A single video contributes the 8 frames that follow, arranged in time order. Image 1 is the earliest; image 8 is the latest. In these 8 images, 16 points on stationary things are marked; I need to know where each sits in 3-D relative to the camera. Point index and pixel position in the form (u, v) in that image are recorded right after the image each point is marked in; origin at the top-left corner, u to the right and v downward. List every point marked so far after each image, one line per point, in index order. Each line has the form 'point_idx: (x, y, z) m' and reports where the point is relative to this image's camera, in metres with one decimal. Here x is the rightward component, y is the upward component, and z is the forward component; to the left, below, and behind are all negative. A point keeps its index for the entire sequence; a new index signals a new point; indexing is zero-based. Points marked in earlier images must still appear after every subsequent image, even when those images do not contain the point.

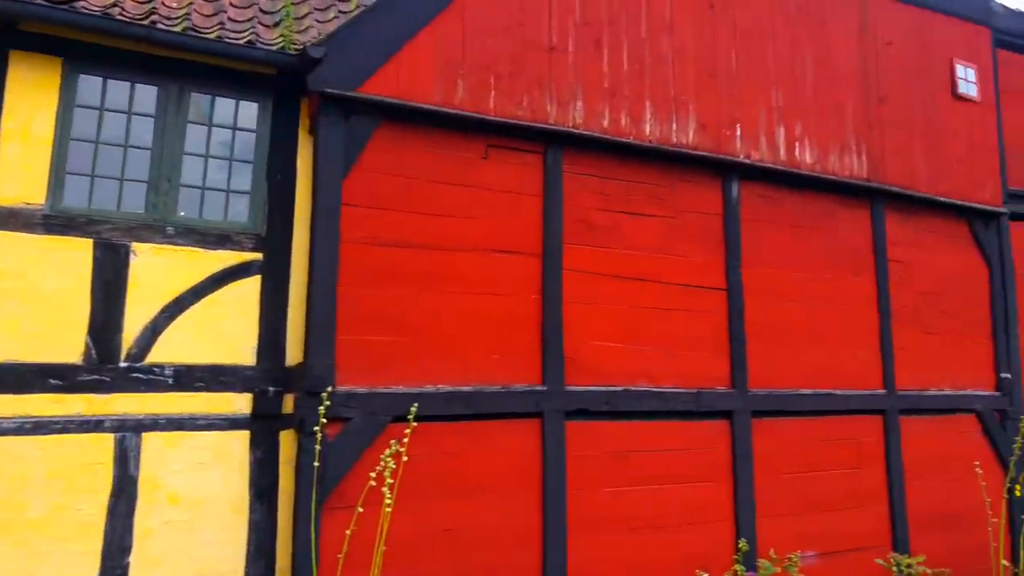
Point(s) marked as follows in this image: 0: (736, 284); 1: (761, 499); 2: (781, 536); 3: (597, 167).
0: (+1.6, 0.0, +5.5) m
1: (+1.8, -1.5, +5.4) m
2: (+1.9, -1.8, +5.4) m
3: (+0.6, +0.8, +5.0) m
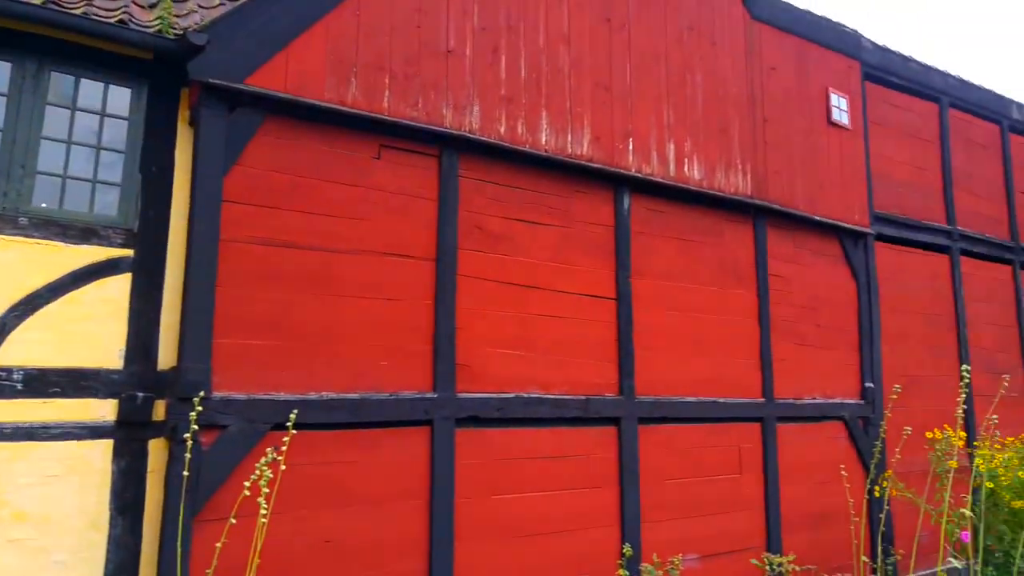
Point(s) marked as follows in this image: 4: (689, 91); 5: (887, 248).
0: (+0.9, 0.0, +5.6) m
1: (+1.0, -1.6, +5.5) m
2: (+1.1, -1.9, +5.6) m
3: (-0.1, +0.8, +5.0) m
4: (+1.5, +1.6, +6.2) m
5: (+3.9, +0.4, +7.8) m
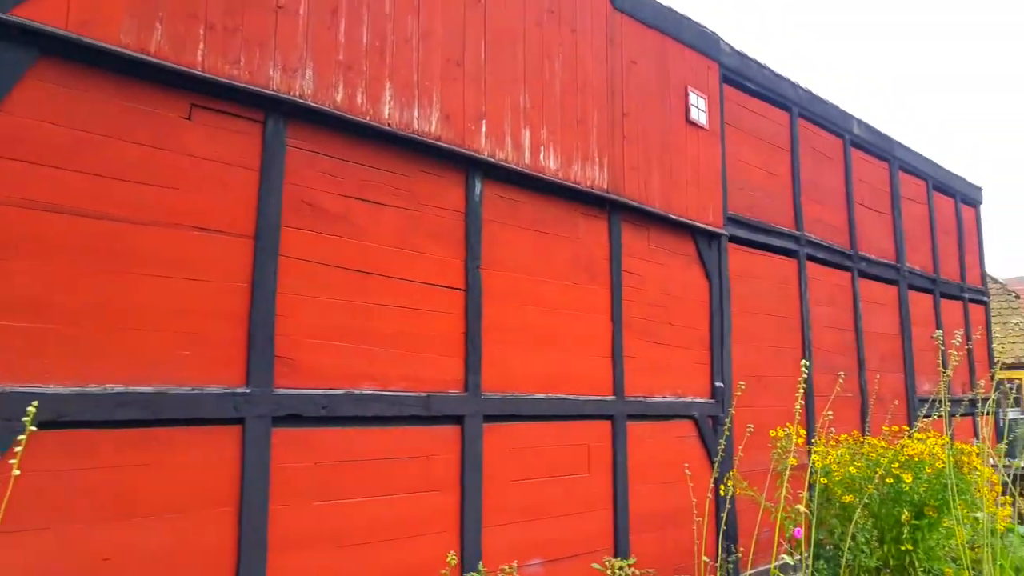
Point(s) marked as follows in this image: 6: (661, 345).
0: (-0.3, 0.0, +5.3) m
1: (-0.2, -1.5, +5.2) m
2: (0.0, -1.8, +5.3) m
3: (-1.1, +0.9, +4.5) m
4: (+0.3, +1.7, +6.0) m
5: (+2.4, +0.4, +7.9) m
6: (+1.4, -0.5, +6.9) m
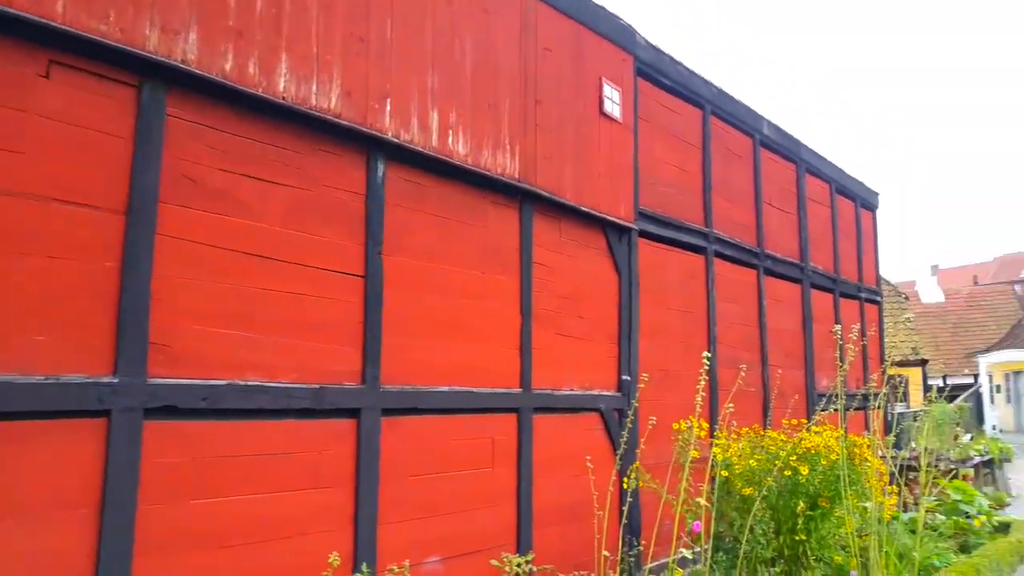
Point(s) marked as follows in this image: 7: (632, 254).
0: (-0.9, +0.1, +5.1) m
1: (-0.9, -1.4, +5.0) m
2: (-0.7, -1.7, +5.1) m
3: (-1.7, +1.0, +4.2) m
4: (-0.4, +1.8, +5.8) m
5: (+1.5, +0.5, +8.0) m
6: (+0.5, -0.5, +6.9) m
7: (+1.2, +0.3, +7.7) m
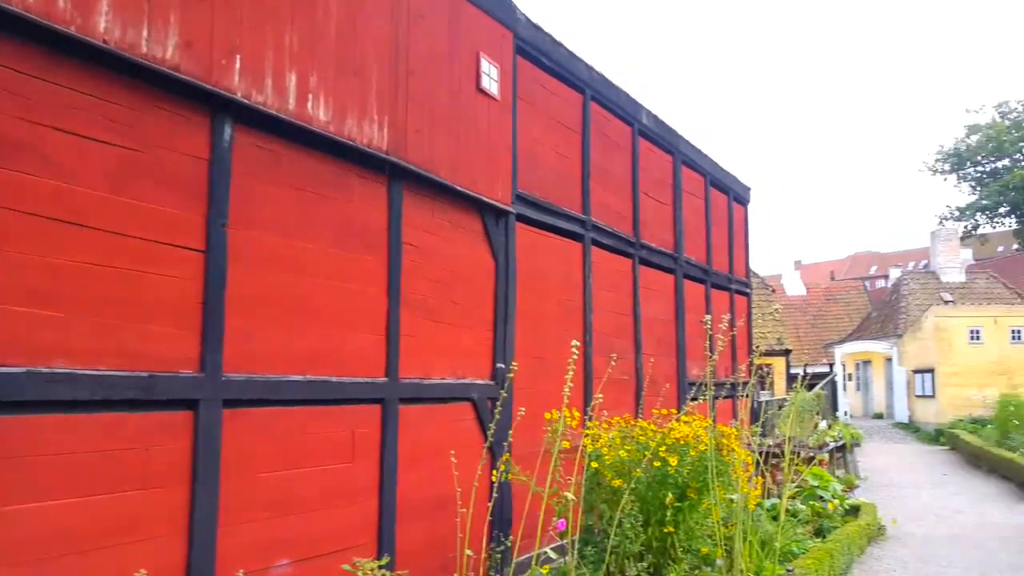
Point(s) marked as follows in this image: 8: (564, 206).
0: (-1.8, +0.3, +4.5) m
1: (-1.7, -1.3, +4.5) m
2: (-1.6, -1.6, +4.6) m
3: (-2.4, +1.1, +3.5) m
4: (-1.4, +1.9, +5.3) m
5: (+0.1, +0.6, +7.7) m
6: (-0.6, -0.3, +6.5) m
7: (0.0, +0.5, +7.4) m
8: (+0.6, +0.9, +8.3) m
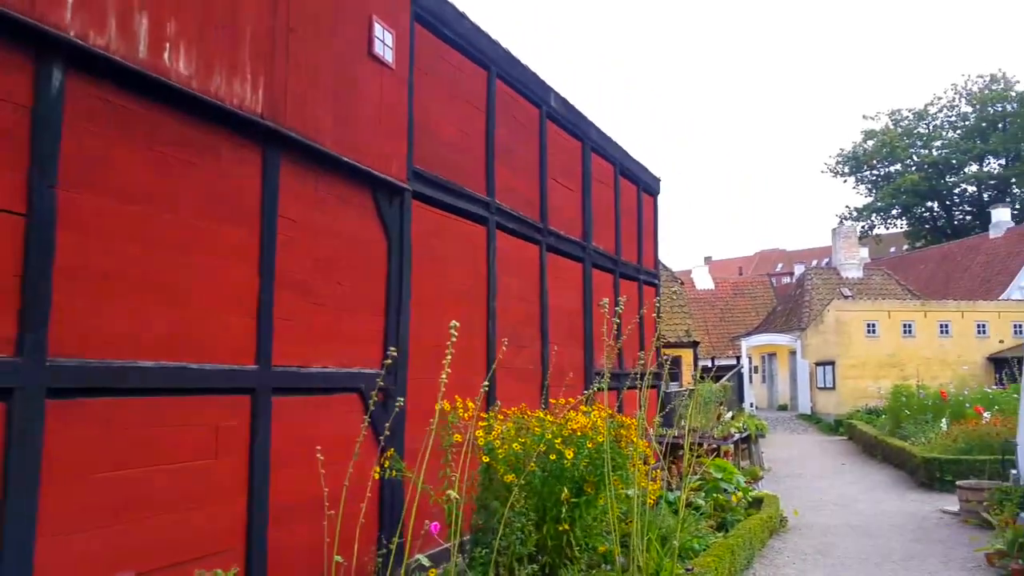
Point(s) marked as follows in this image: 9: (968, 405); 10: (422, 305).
0: (-2.4, +0.4, +3.8) m
1: (-2.4, -1.2, +3.8) m
2: (-2.3, -1.4, +3.9) m
3: (-2.9, +1.3, +2.7) m
4: (-2.1, +2.1, +4.6) m
5: (-0.9, +0.8, +7.2) m
6: (-1.5, -0.1, +5.9) m
7: (-1.0, +0.6, +6.9) m
8: (-0.5, +1.1, +7.9) m
9: (+8.2, -2.1, +13.3) m
10: (-0.9, -0.2, +7.1) m
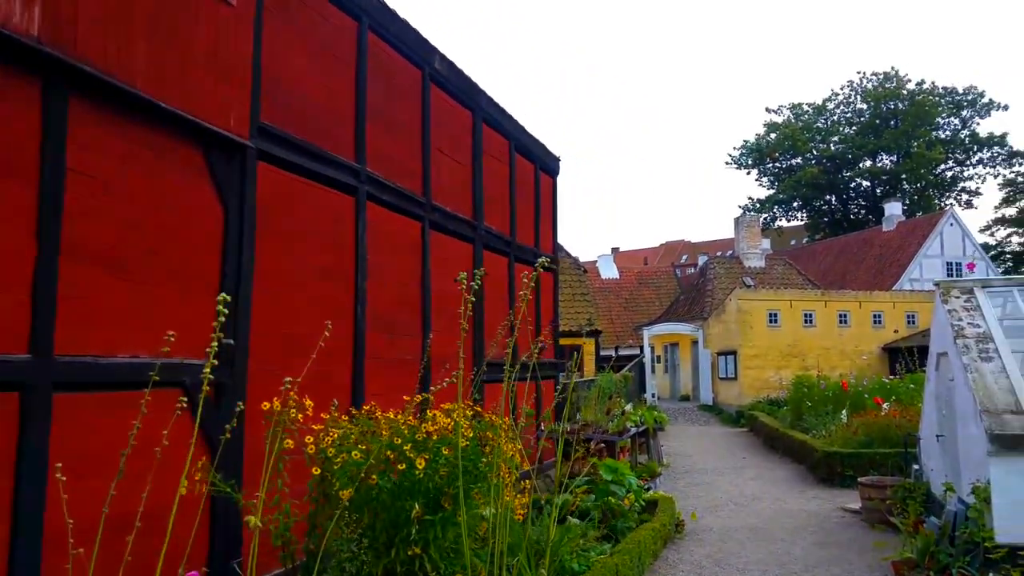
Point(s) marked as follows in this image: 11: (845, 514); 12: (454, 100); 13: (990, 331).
0: (-3.2, +0.6, +2.6) m
1: (-3.1, -1.0, +2.6) m
2: (-3.1, -1.3, +2.8) m
3: (-3.5, +1.4, +1.5) m
4: (-2.9, +2.2, +3.4) m
5: (-2.0, +0.9, +6.1) m
6: (-2.5, 0.0, +4.8) m
7: (-2.1, +0.8, +5.8) m
8: (-1.7, +1.3, +6.9) m
9: (+6.3, -1.9, +13.3) m
10: (-2.0, 0.0, +6.1) m
11: (+3.7, -2.5, +8.2) m
12: (-0.7, +2.3, +9.3) m
13: (+3.9, -0.4, +6.1) m
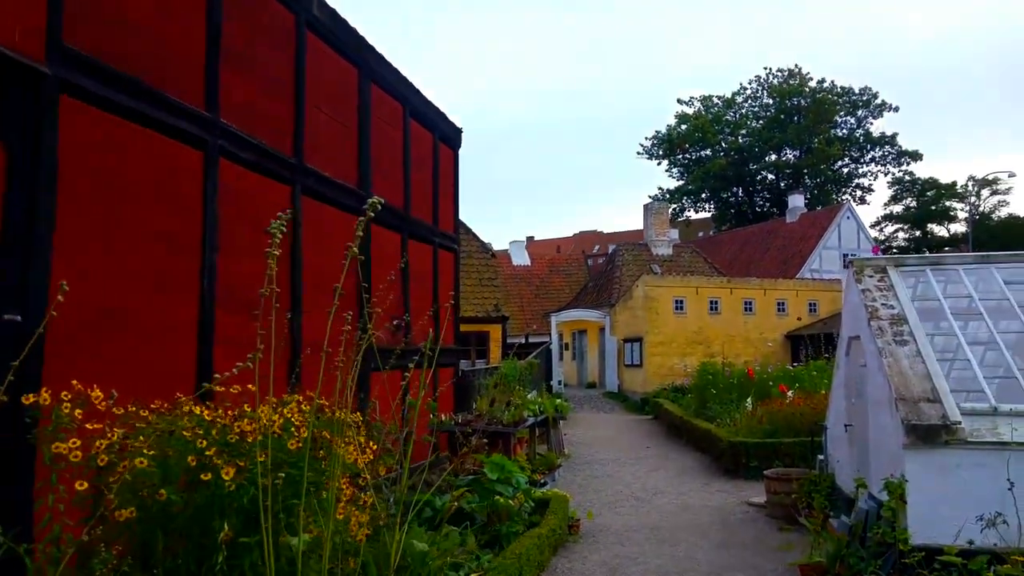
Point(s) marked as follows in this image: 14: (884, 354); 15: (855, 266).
0: (-3.6, +0.8, +1.3) m
1: (-3.6, -0.8, +1.4) m
2: (-3.6, -1.1, +1.5) m
3: (-3.8, +1.6, +0.2) m
4: (-3.4, +2.4, +2.2) m
5: (-2.9, +1.2, +5.0) m
6: (-3.2, +0.2, +3.6) m
7: (-2.9, +1.1, +4.6) m
8: (-2.6, +1.5, +5.7) m
9: (+4.5, -1.6, +13.1) m
10: (-2.9, +0.2, +4.9) m
11: (+2.5, -2.3, +7.7) m
12: (-1.9, +2.6, +8.3) m
13: (+3.0, -0.2, +5.6) m
14: (+2.6, -0.5, +5.3) m
15: (+2.8, +0.2, +6.2) m
